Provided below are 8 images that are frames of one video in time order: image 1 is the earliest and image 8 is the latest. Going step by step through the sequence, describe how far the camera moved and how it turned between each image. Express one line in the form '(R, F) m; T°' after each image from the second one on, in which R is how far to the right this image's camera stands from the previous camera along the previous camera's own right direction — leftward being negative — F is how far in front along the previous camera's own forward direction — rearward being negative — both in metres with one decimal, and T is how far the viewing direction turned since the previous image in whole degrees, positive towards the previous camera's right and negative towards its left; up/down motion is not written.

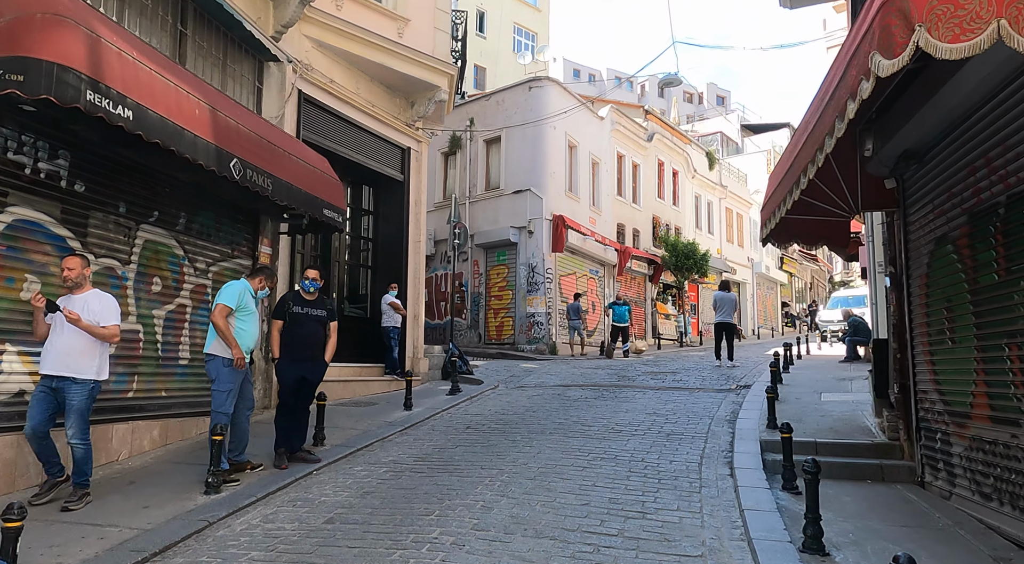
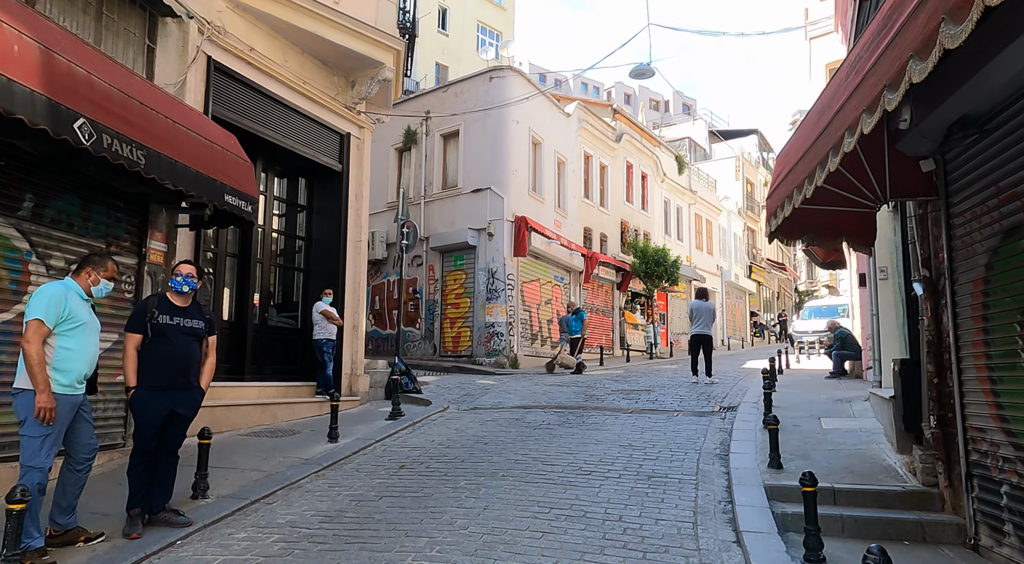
(+0.2, +1.6) m; +3°
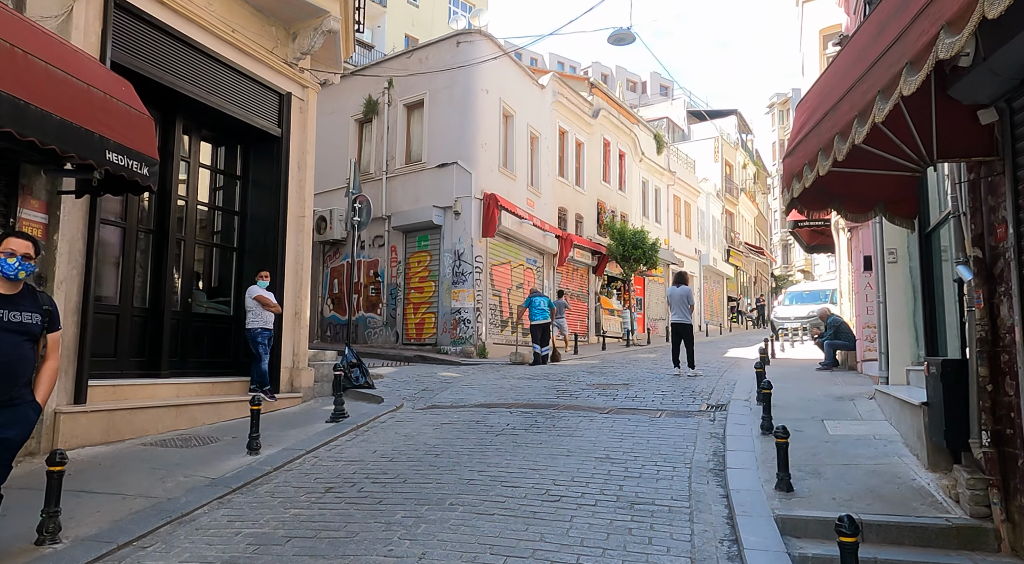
(+0.2, +1.3) m; +2°
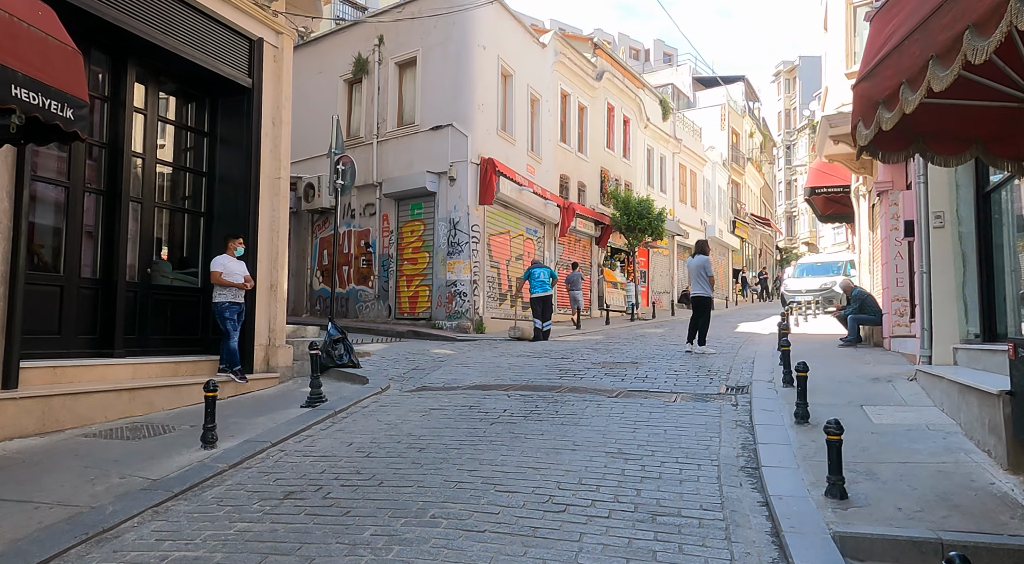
(0.0, +1.0) m; 0°
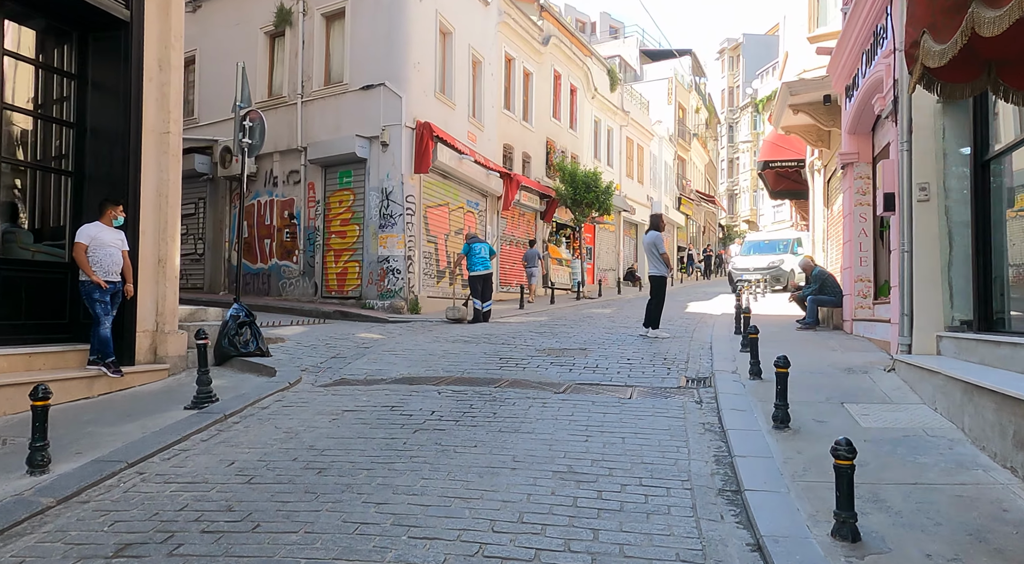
(+0.1, +1.2) m; +5°
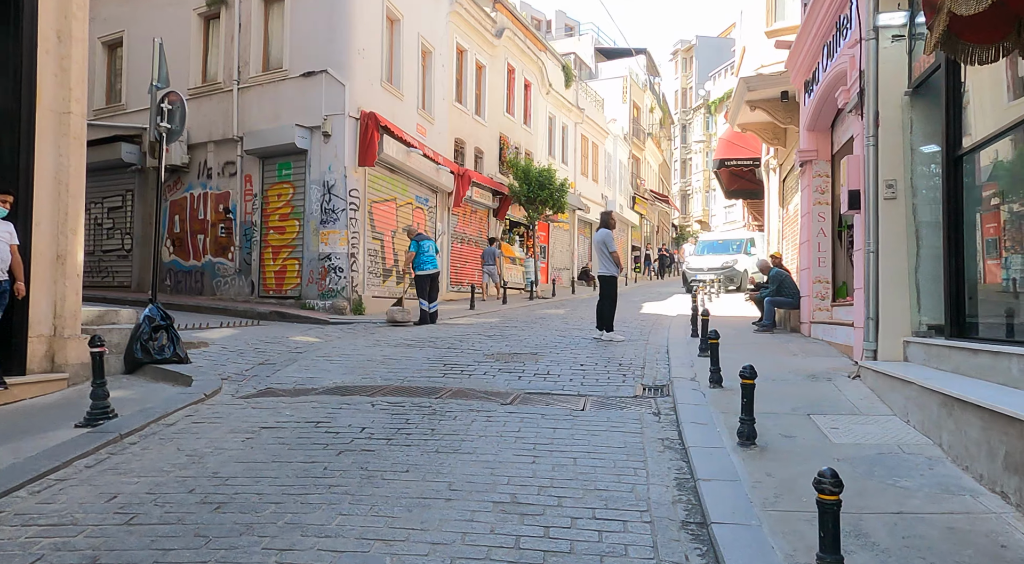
(+0.1, +0.6) m; +4°
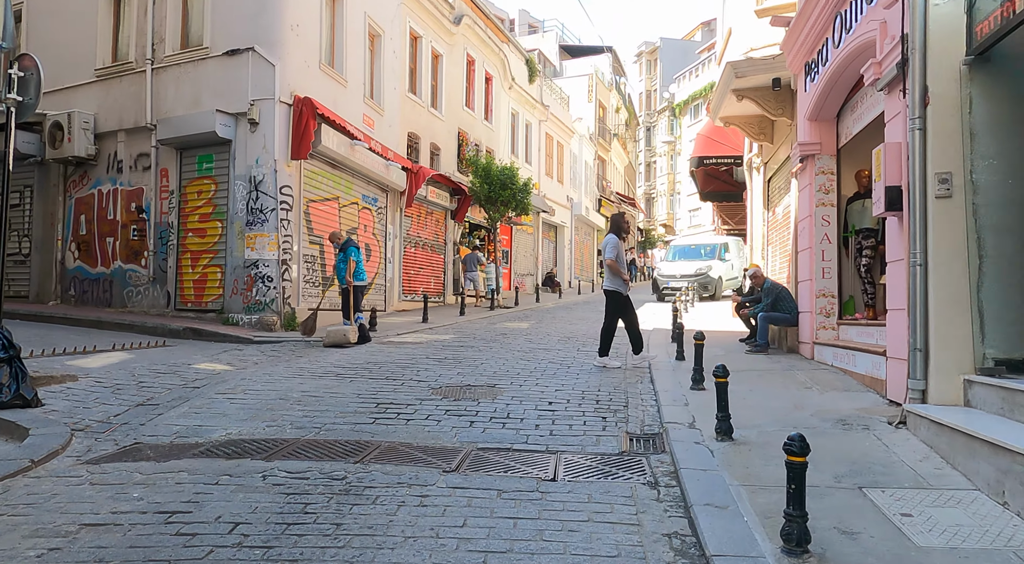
(+0.1, +1.6) m; +3°
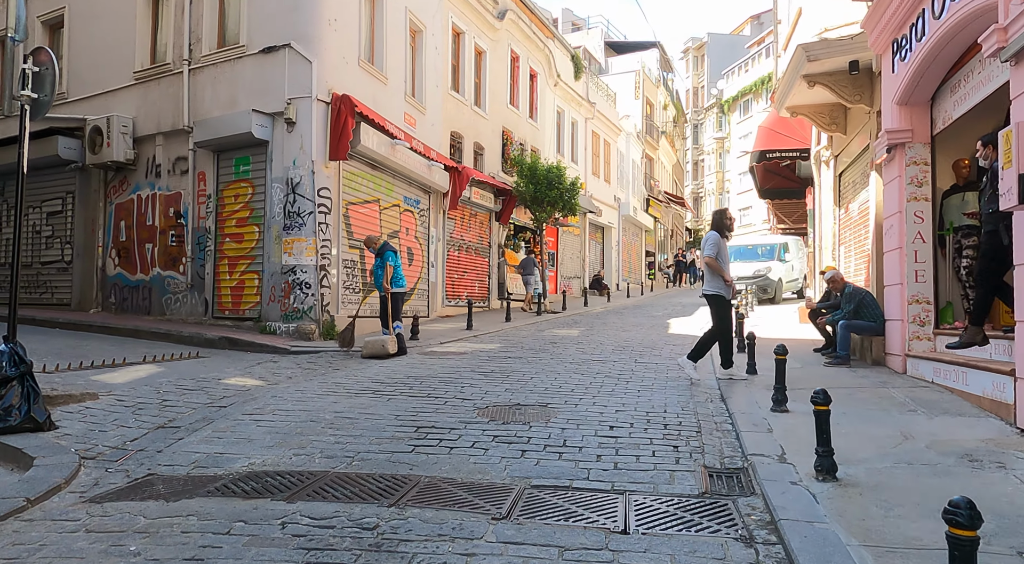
(-0.1, +0.7) m; -4°
